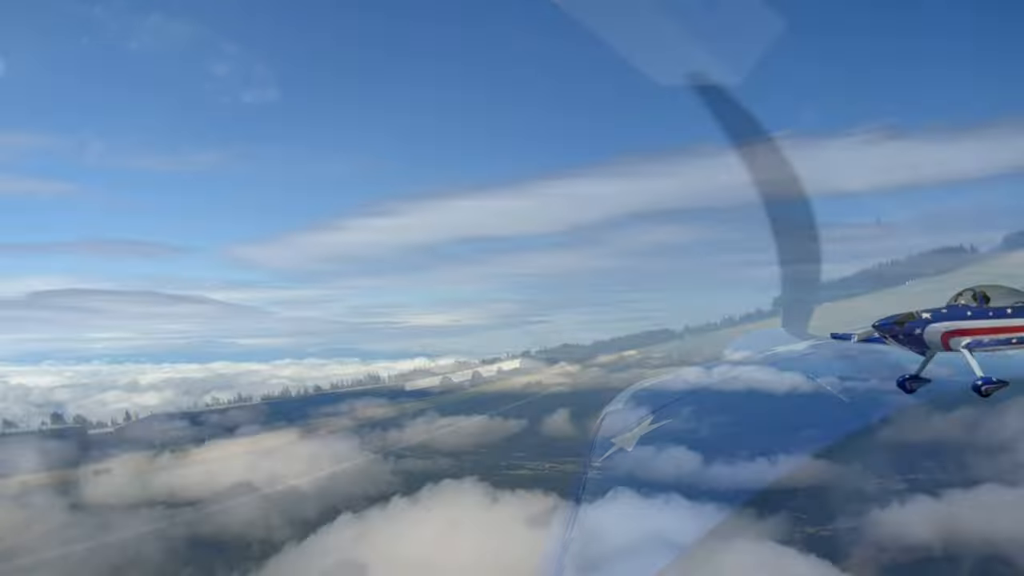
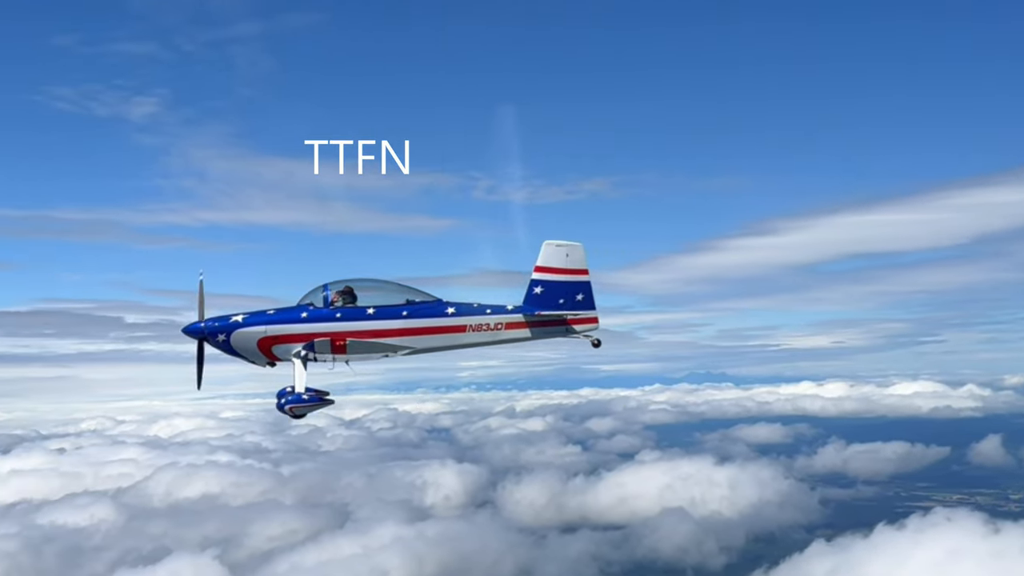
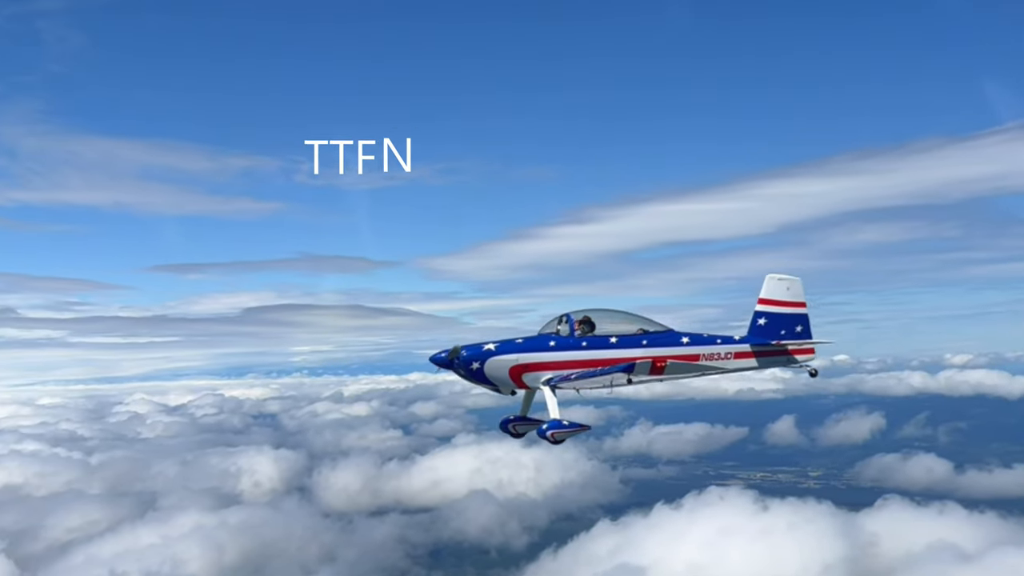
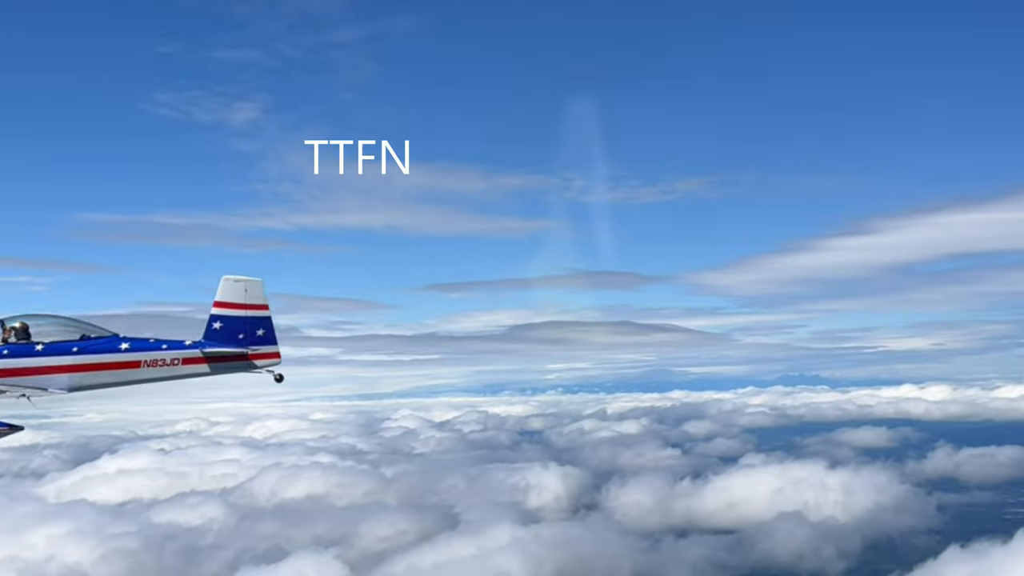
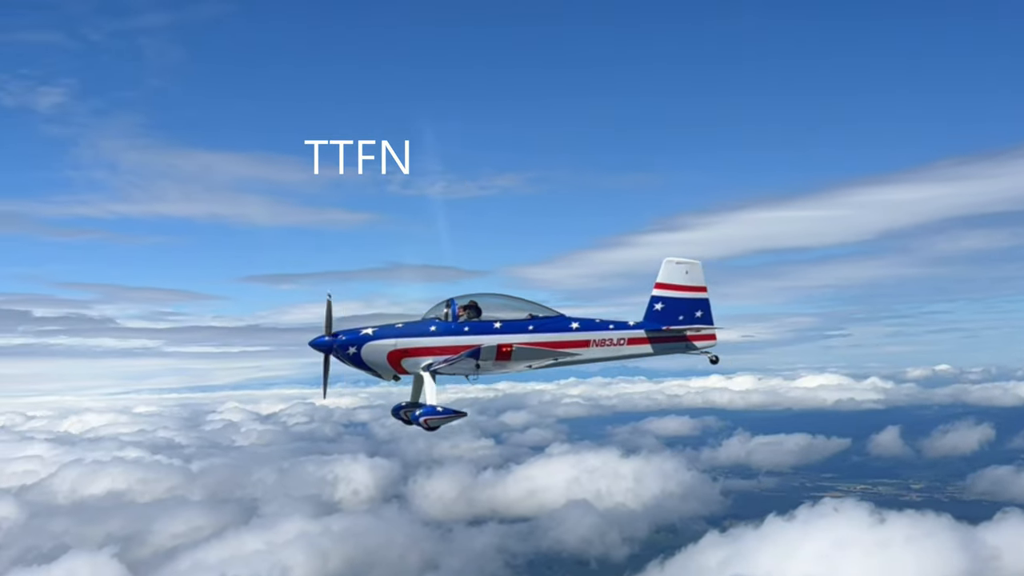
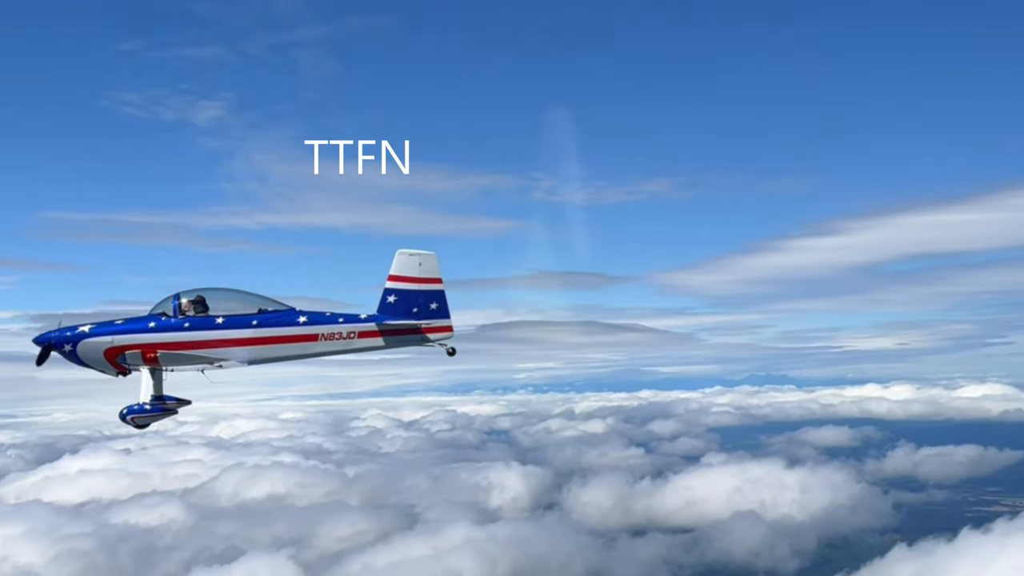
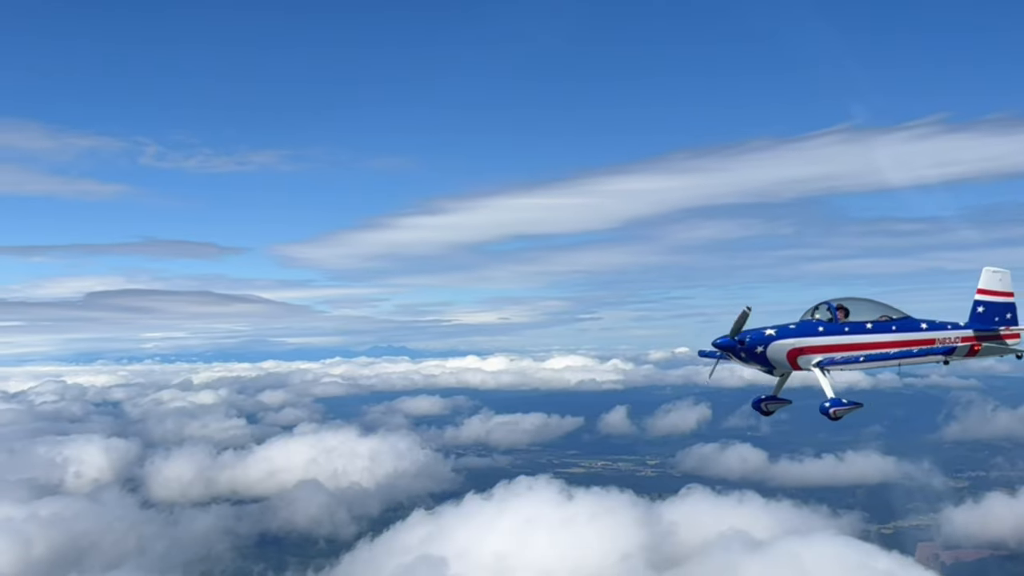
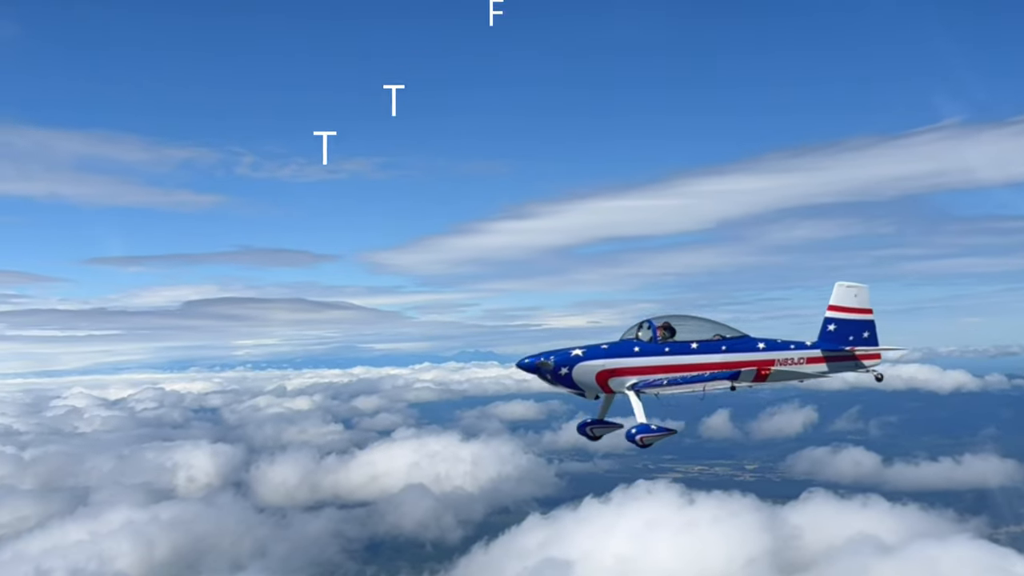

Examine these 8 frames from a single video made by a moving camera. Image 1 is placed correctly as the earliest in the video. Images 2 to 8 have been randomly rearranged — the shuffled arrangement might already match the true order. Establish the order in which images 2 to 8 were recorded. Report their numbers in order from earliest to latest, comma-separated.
7, 8, 3, 5, 2, 6, 4
